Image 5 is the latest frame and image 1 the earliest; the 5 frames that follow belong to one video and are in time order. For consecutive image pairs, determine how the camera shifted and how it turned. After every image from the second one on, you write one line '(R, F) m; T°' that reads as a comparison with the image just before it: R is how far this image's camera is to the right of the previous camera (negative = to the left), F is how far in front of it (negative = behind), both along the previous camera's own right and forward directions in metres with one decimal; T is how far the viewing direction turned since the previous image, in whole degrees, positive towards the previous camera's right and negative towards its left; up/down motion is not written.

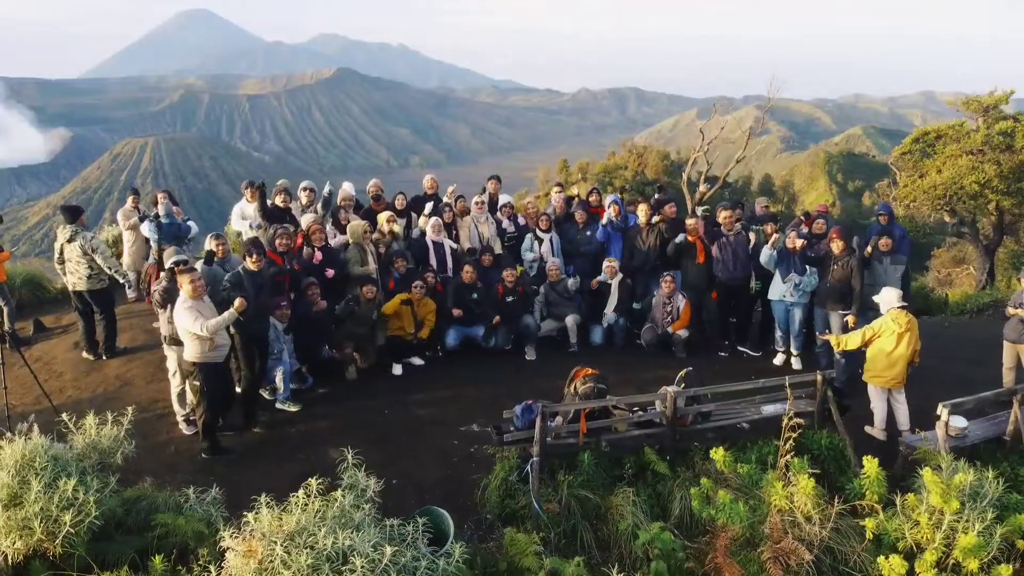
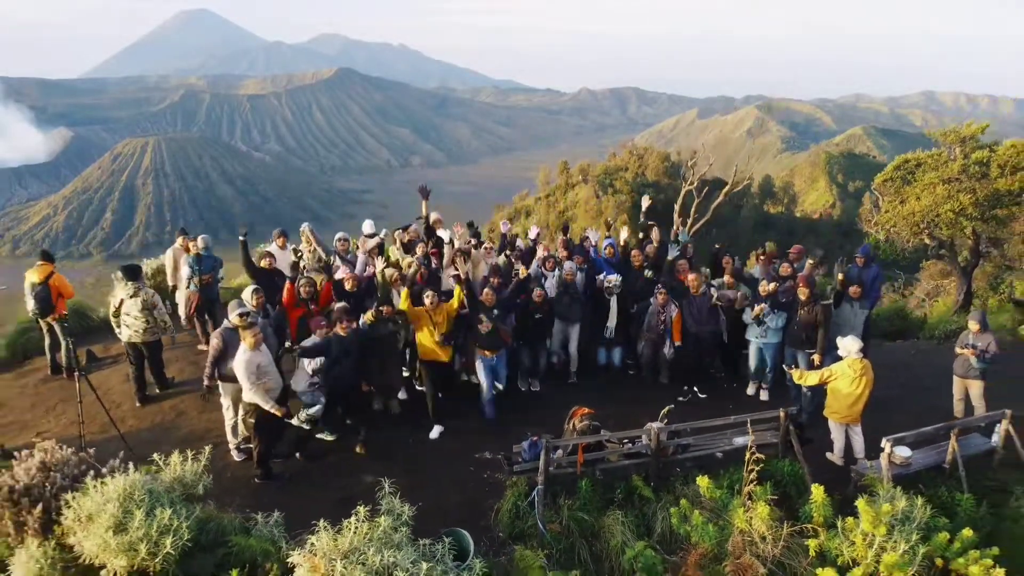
(0.0, -0.8) m; 0°
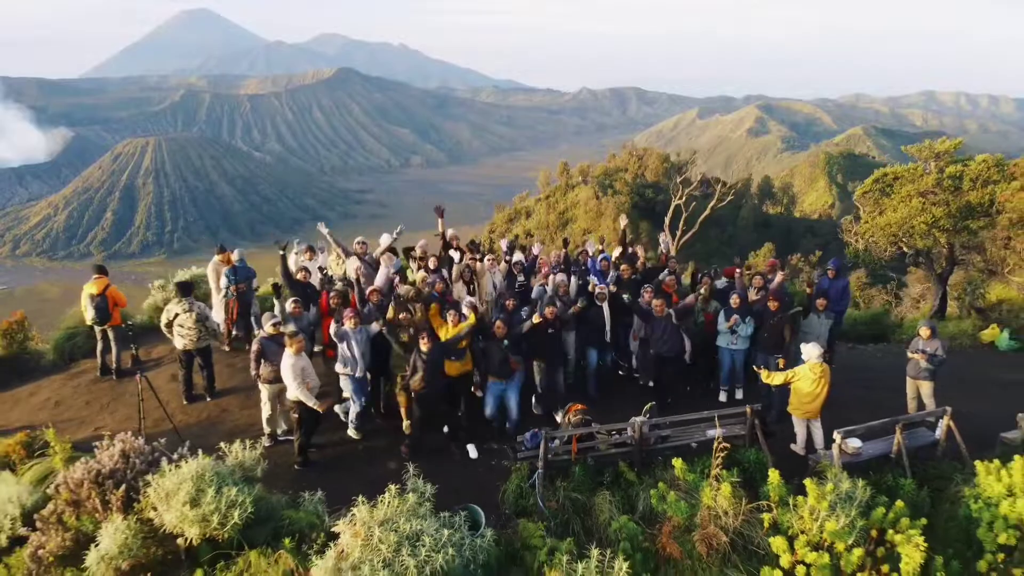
(0.0, -0.9) m; 0°
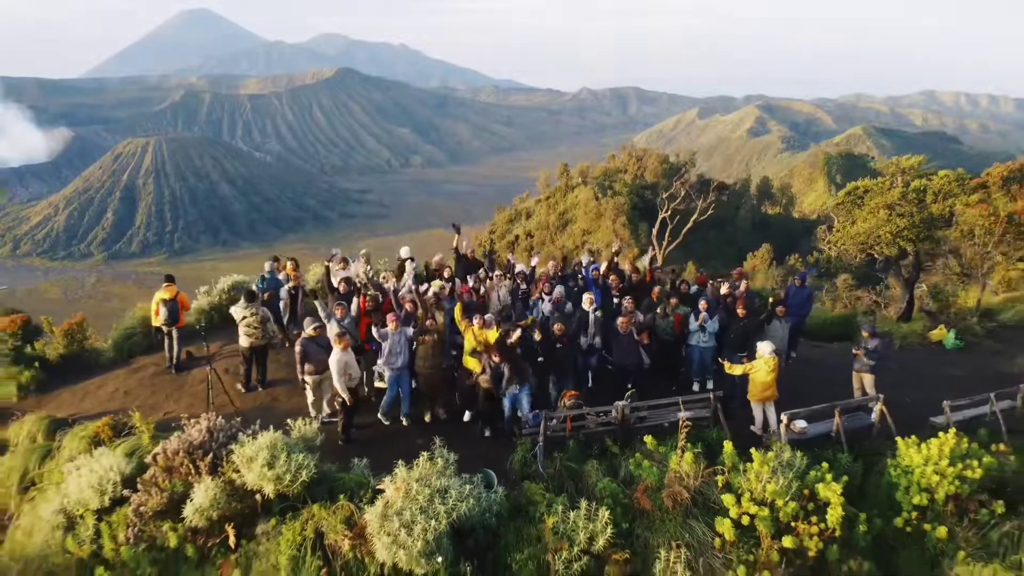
(0.0, -1.5) m; 0°
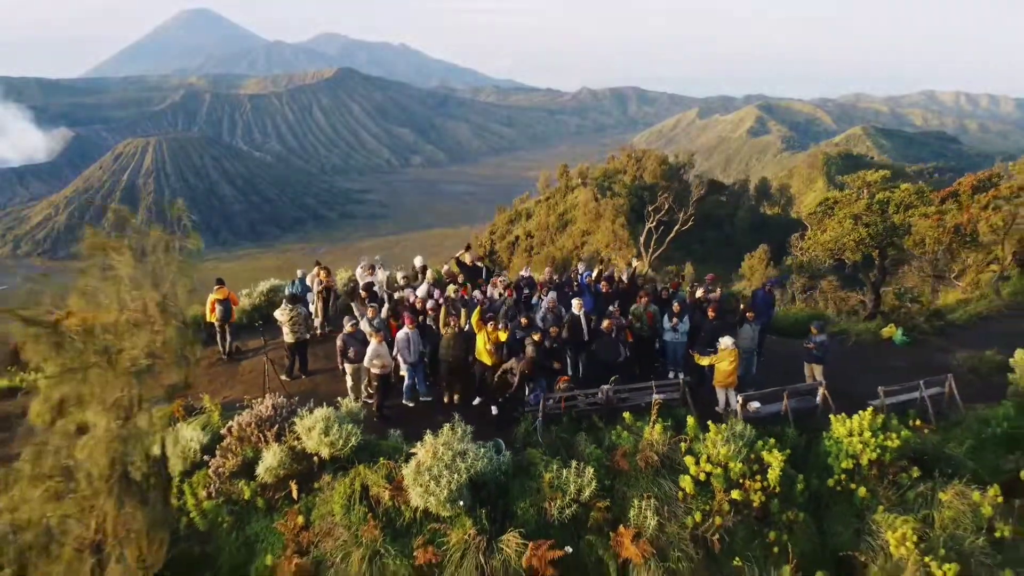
(0.0, -1.8) m; 0°
